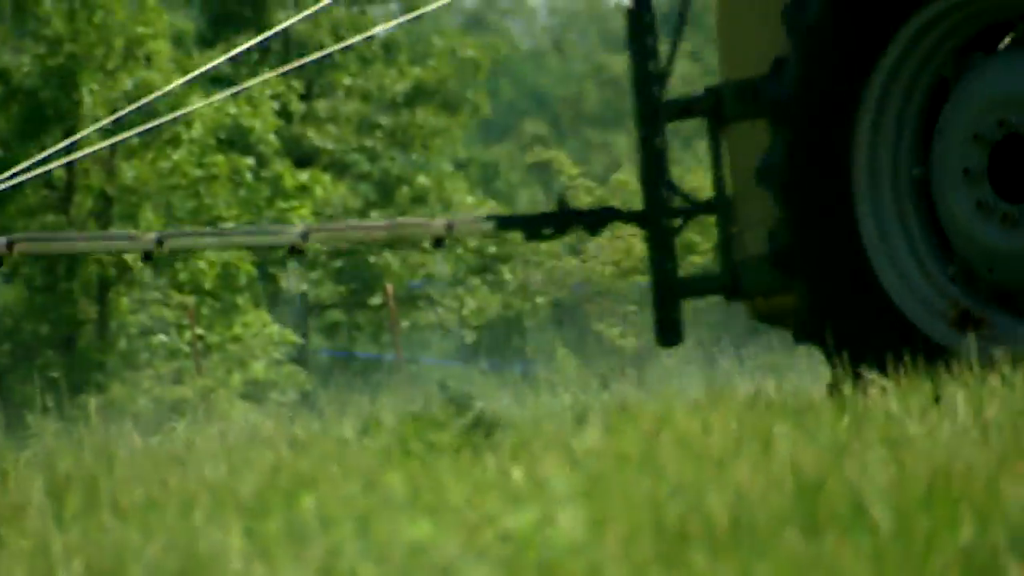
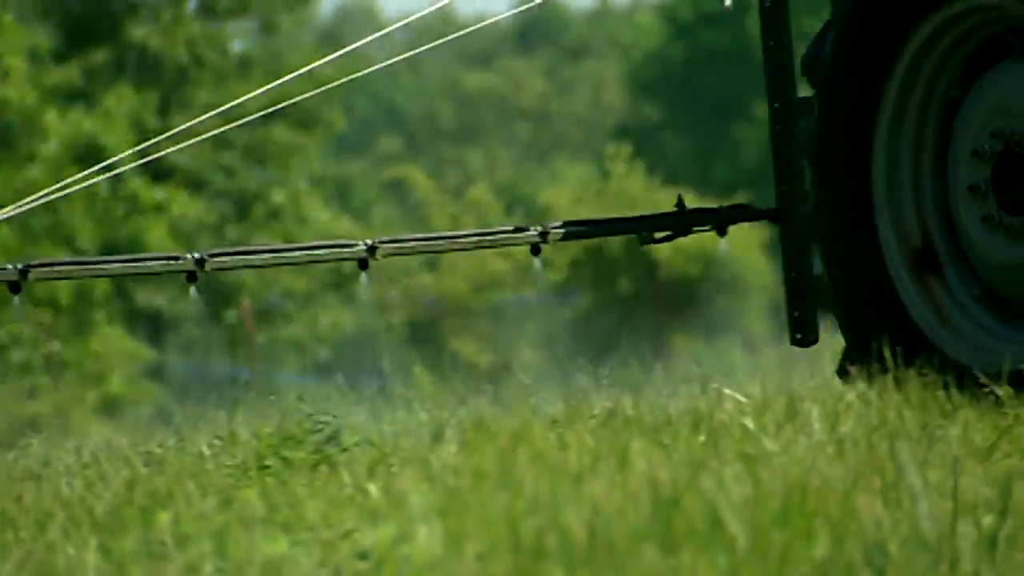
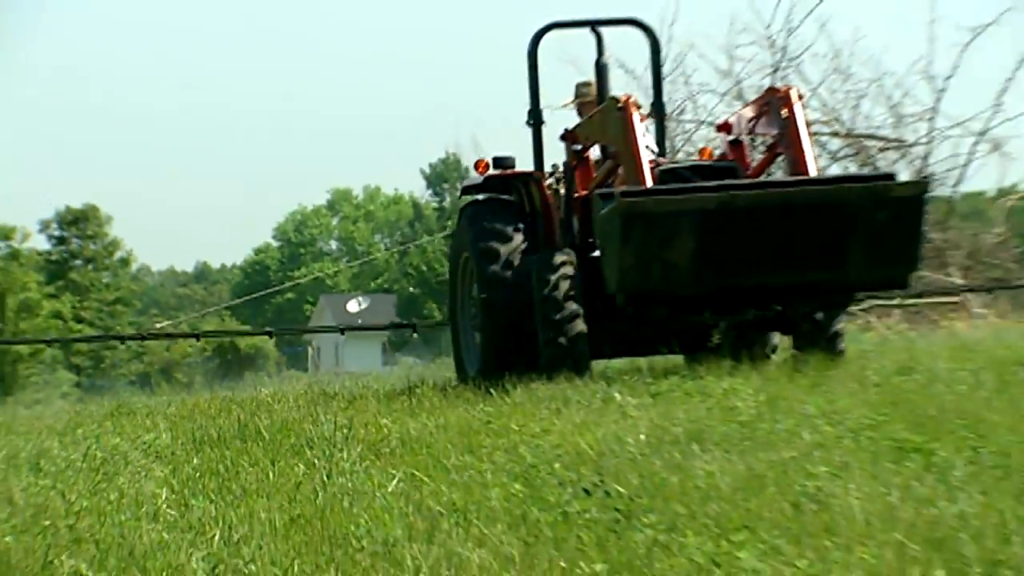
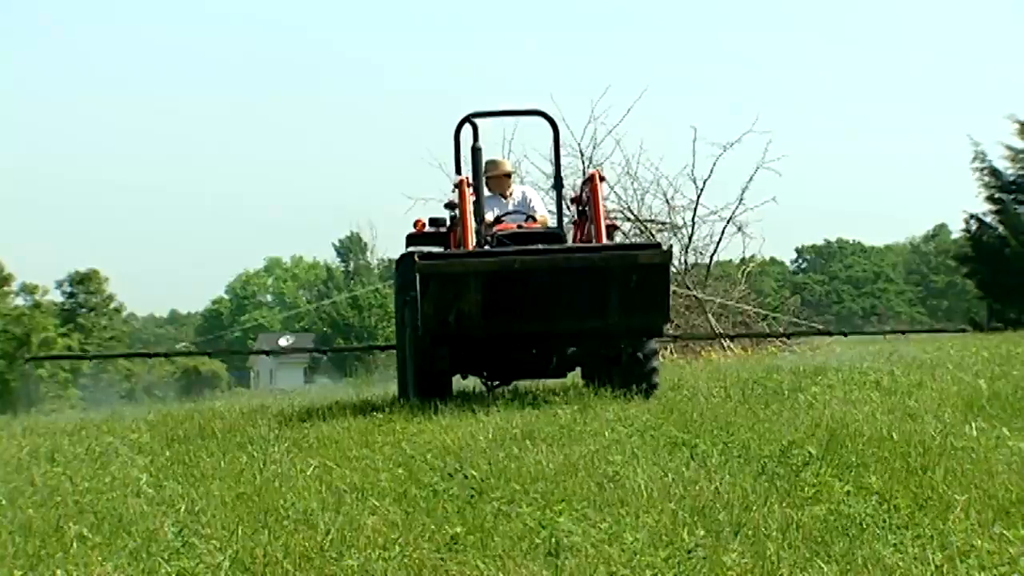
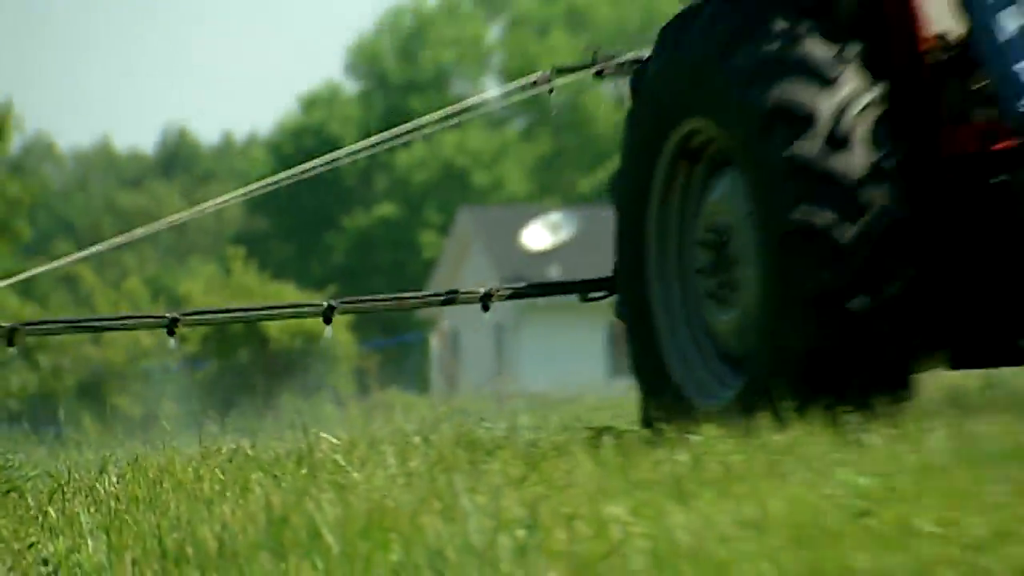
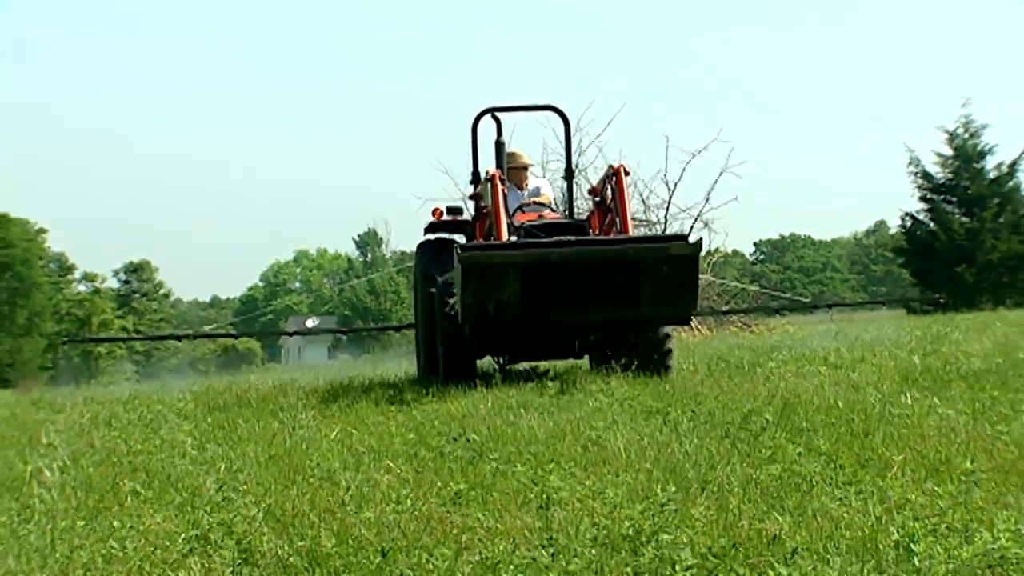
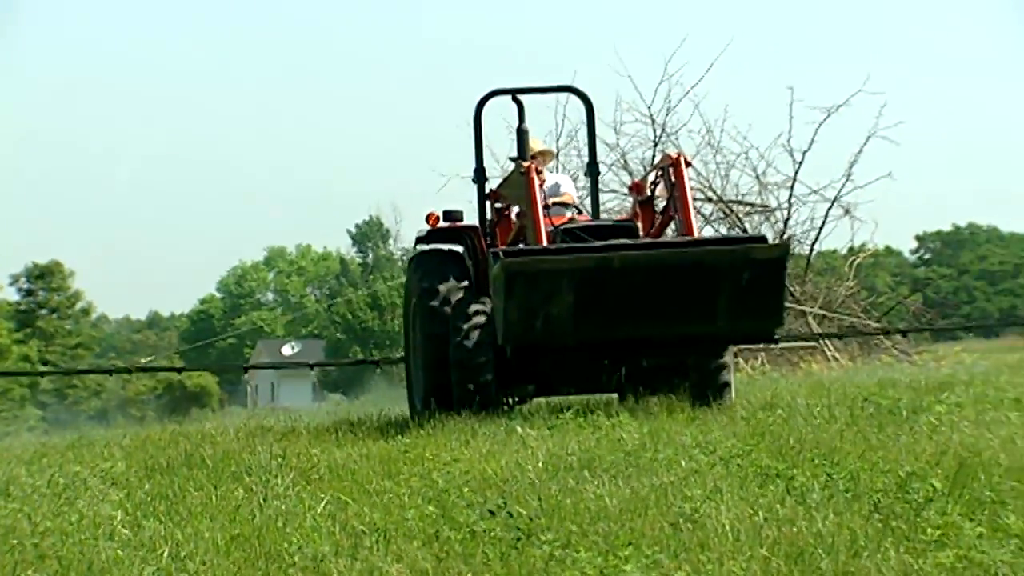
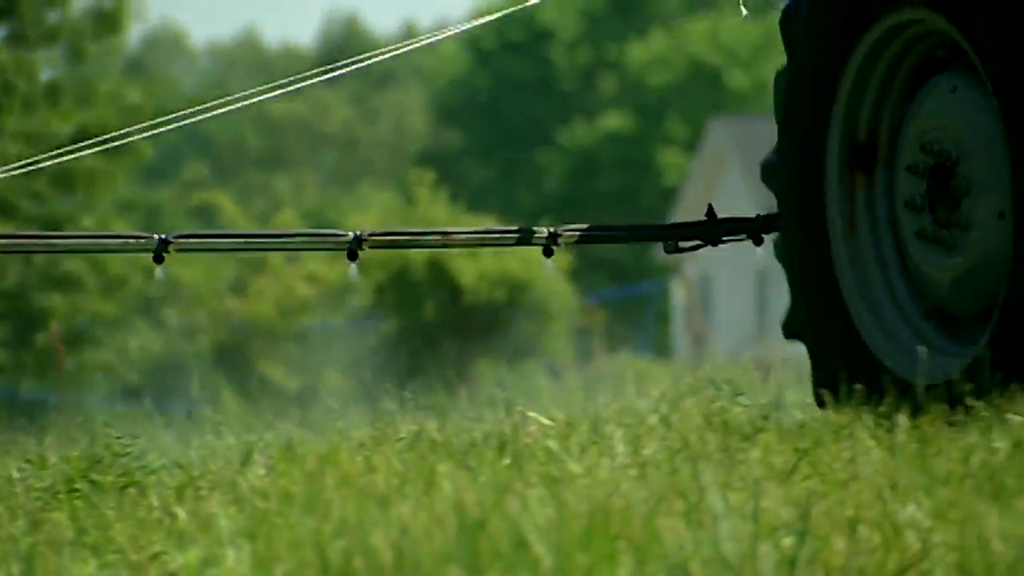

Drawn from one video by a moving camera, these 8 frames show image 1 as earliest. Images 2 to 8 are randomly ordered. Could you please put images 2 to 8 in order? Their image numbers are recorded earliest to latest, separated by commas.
2, 8, 5, 3, 7, 4, 6
